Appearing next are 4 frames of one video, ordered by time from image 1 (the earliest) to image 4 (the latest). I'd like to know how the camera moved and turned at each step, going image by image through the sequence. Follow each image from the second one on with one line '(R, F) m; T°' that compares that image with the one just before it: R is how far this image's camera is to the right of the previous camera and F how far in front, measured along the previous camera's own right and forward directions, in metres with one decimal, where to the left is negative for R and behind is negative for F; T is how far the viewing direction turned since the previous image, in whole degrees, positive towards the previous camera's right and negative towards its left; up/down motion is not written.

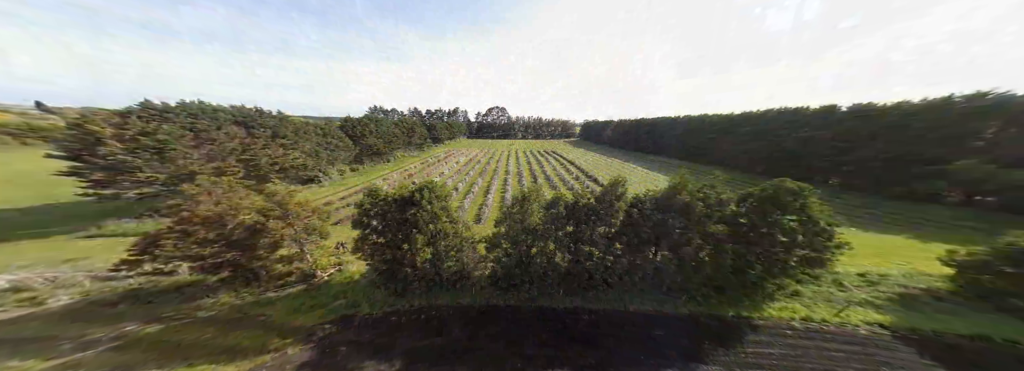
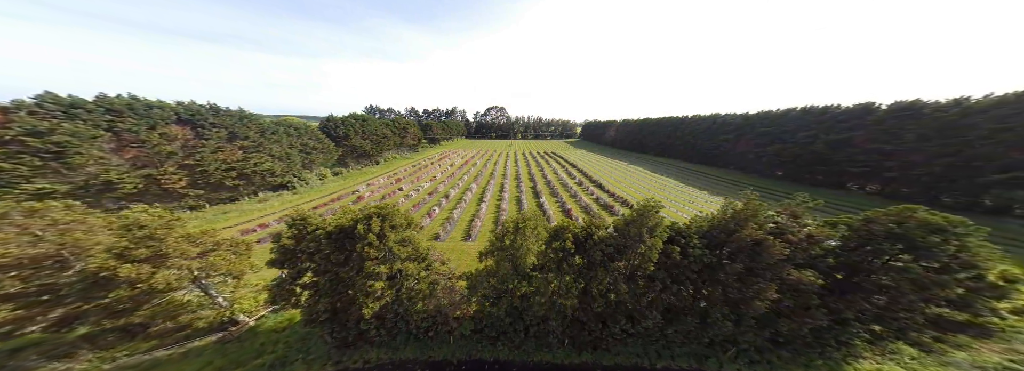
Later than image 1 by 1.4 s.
(+0.5, +2.9) m; 0°
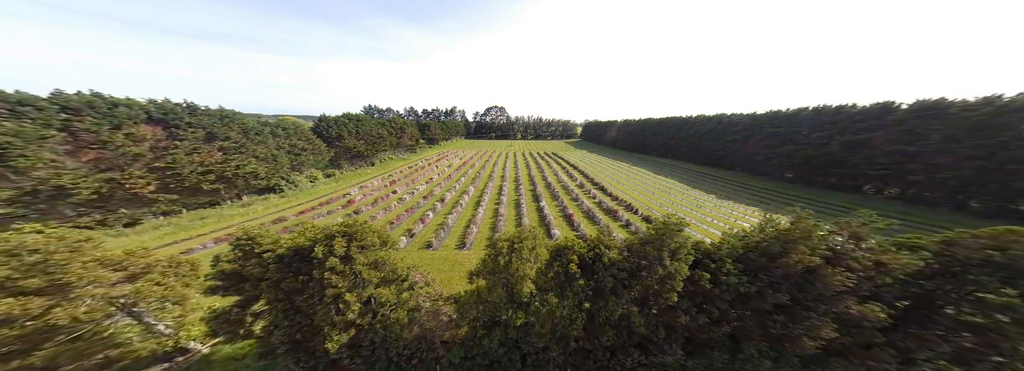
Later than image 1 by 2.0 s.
(+0.2, +1.2) m; 0°
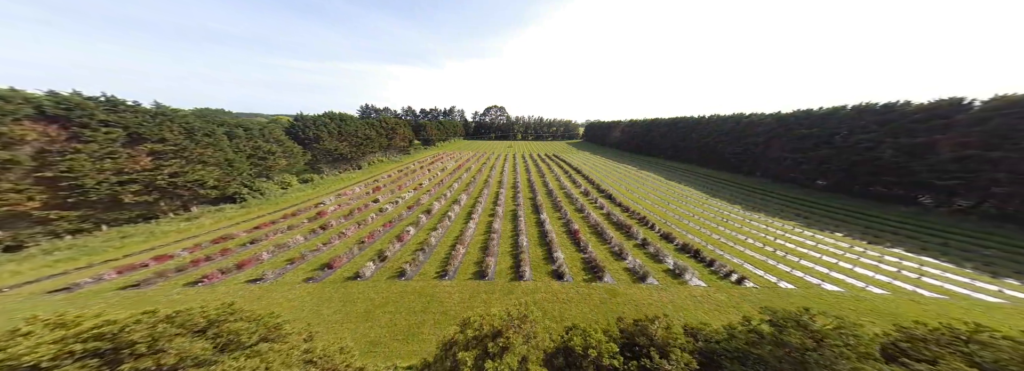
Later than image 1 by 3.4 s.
(+0.5, +3.3) m; 0°
